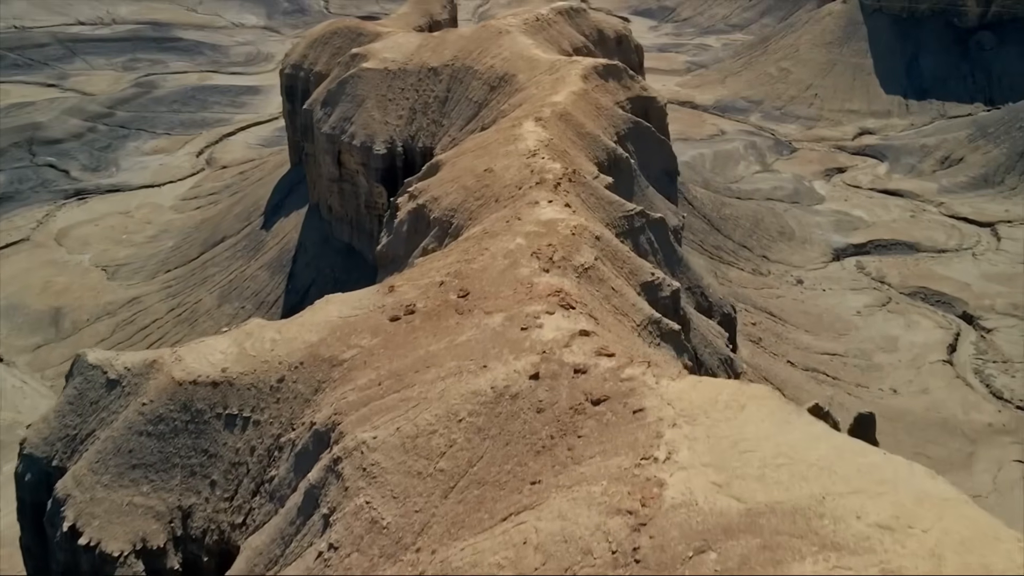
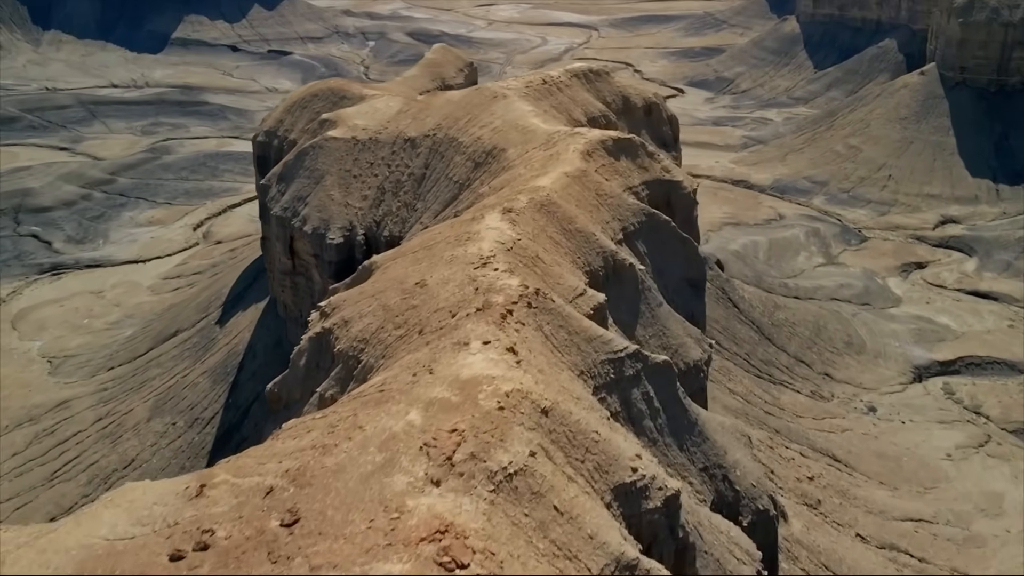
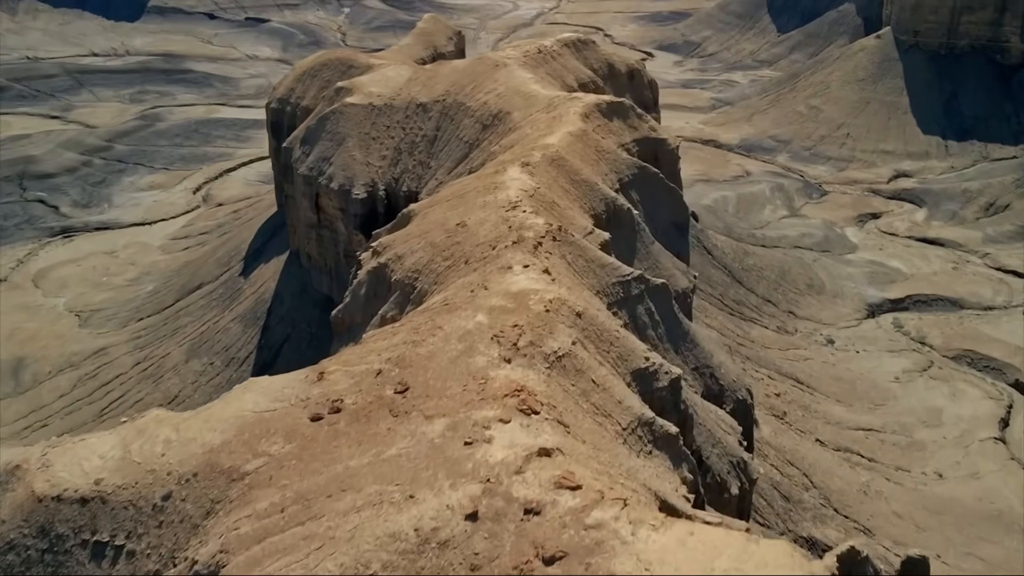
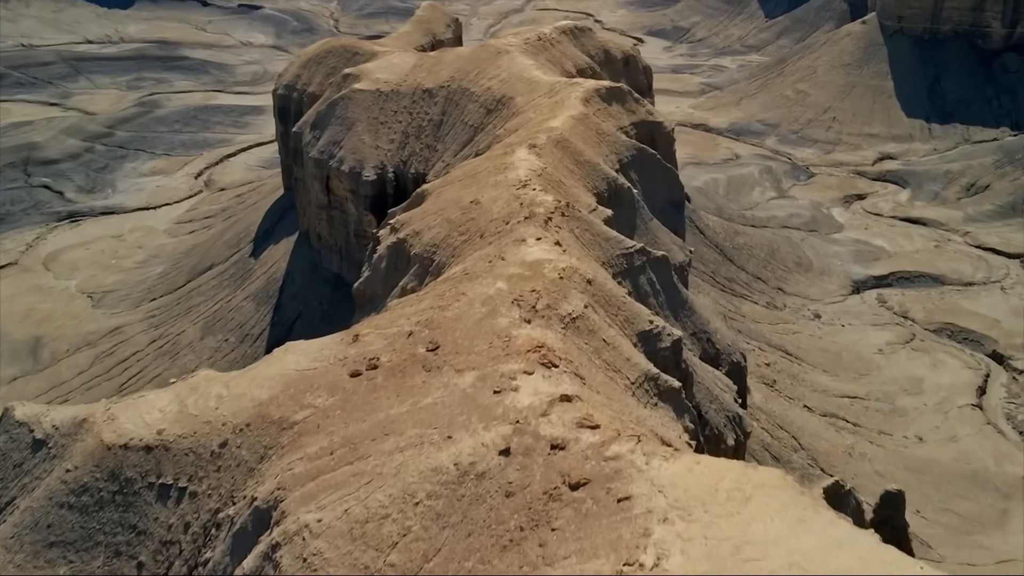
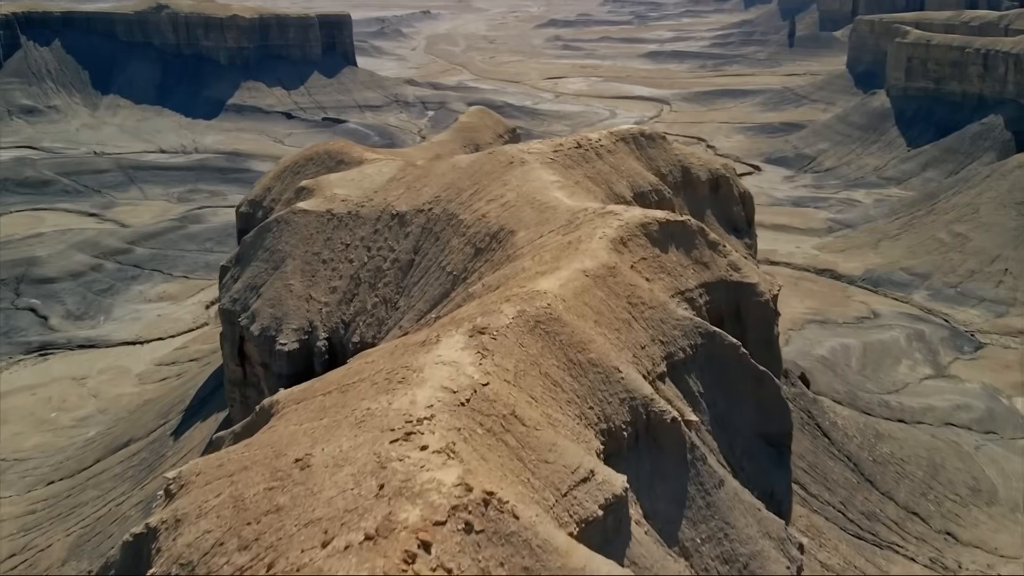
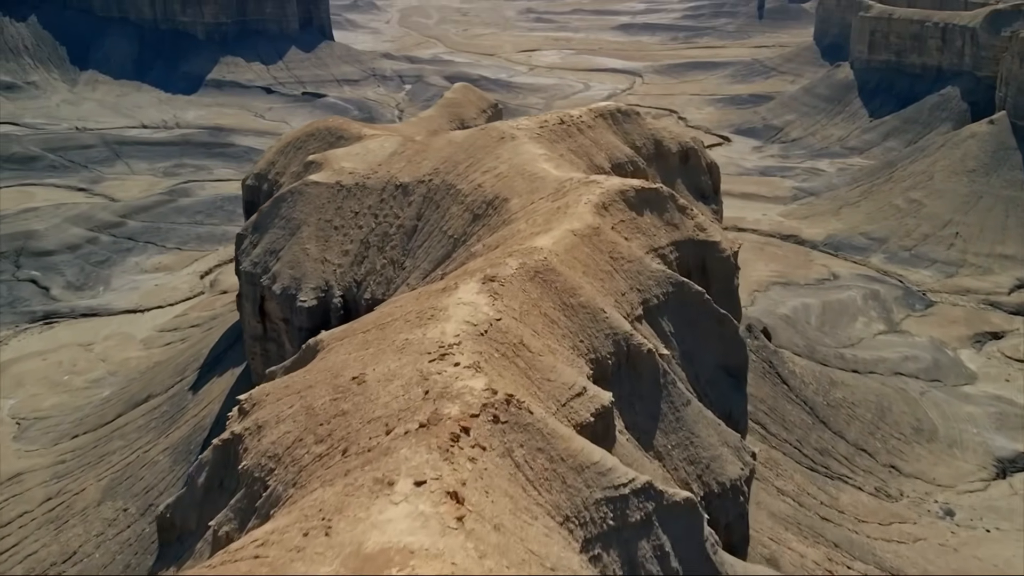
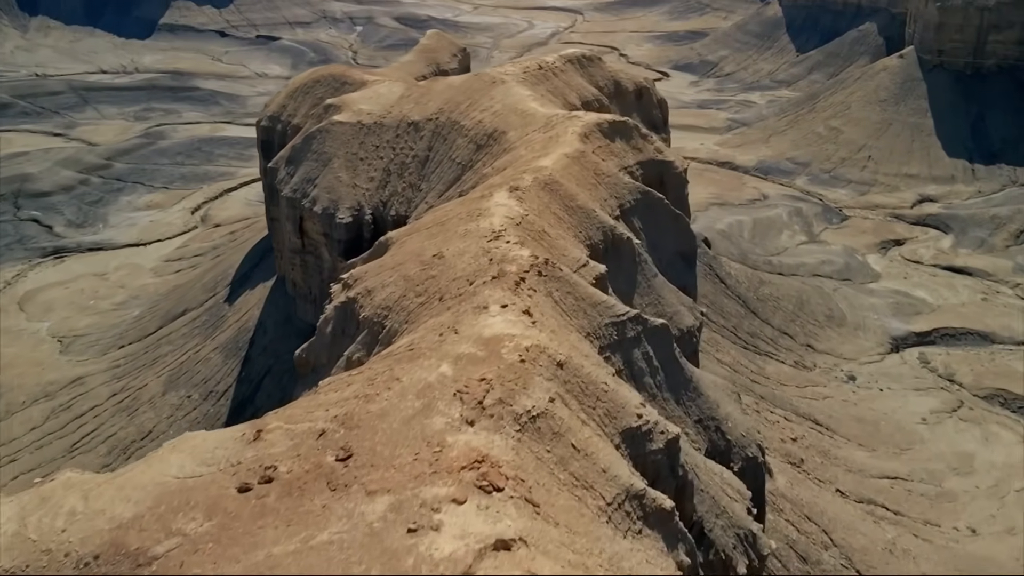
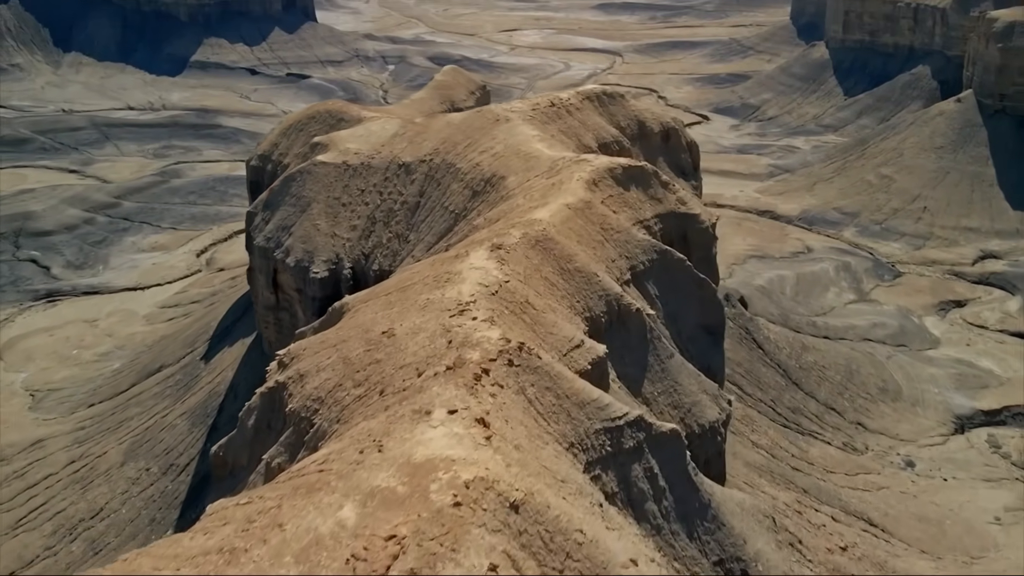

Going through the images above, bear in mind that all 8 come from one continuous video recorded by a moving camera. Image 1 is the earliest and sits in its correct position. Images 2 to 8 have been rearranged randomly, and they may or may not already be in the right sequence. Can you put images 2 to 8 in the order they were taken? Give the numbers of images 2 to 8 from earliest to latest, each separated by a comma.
4, 3, 7, 2, 8, 6, 5
